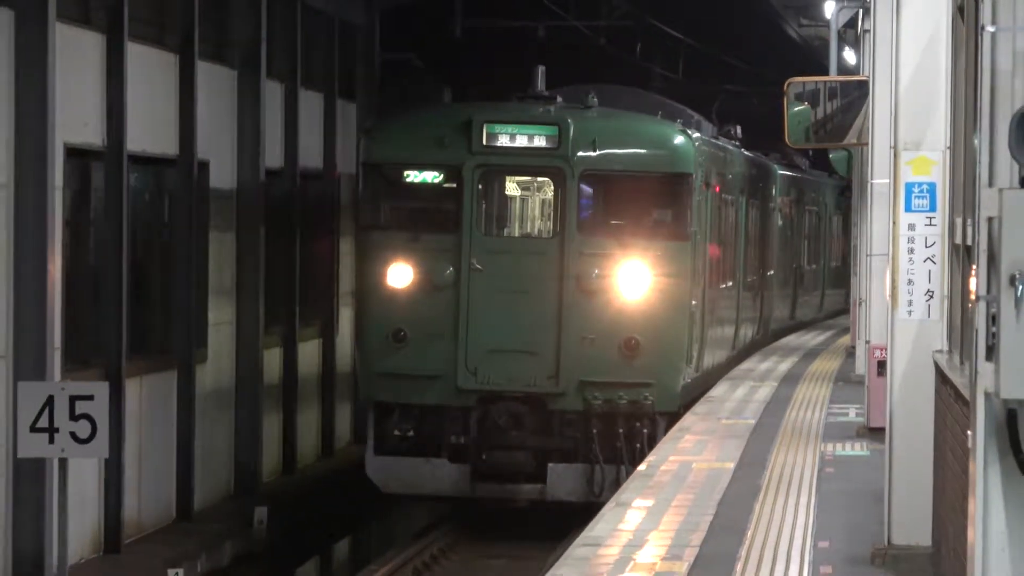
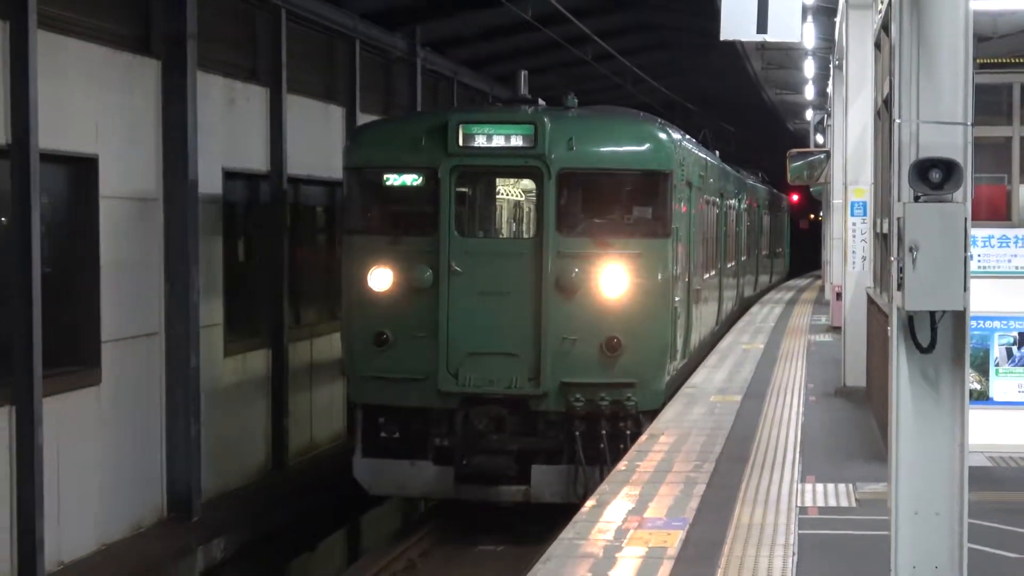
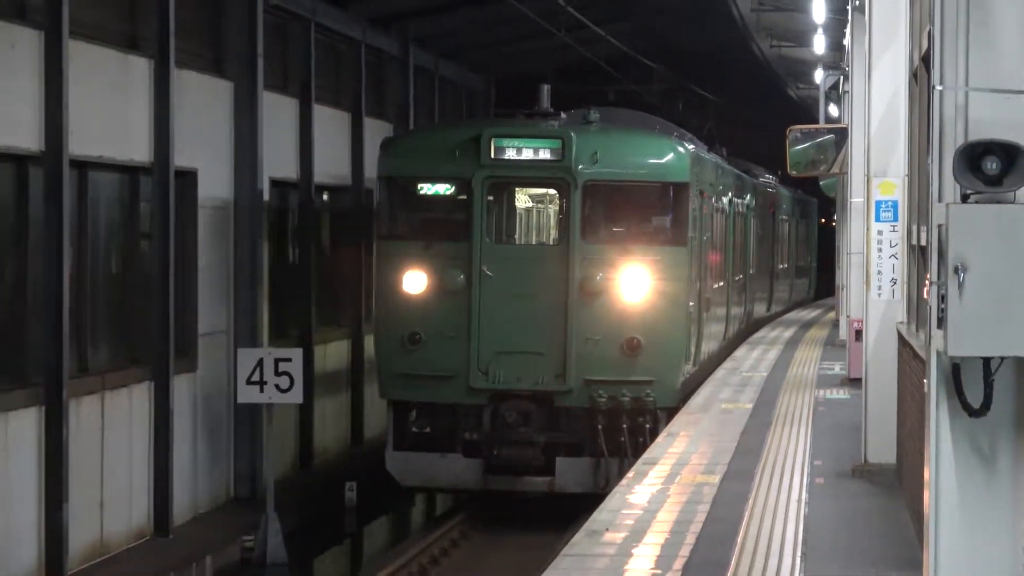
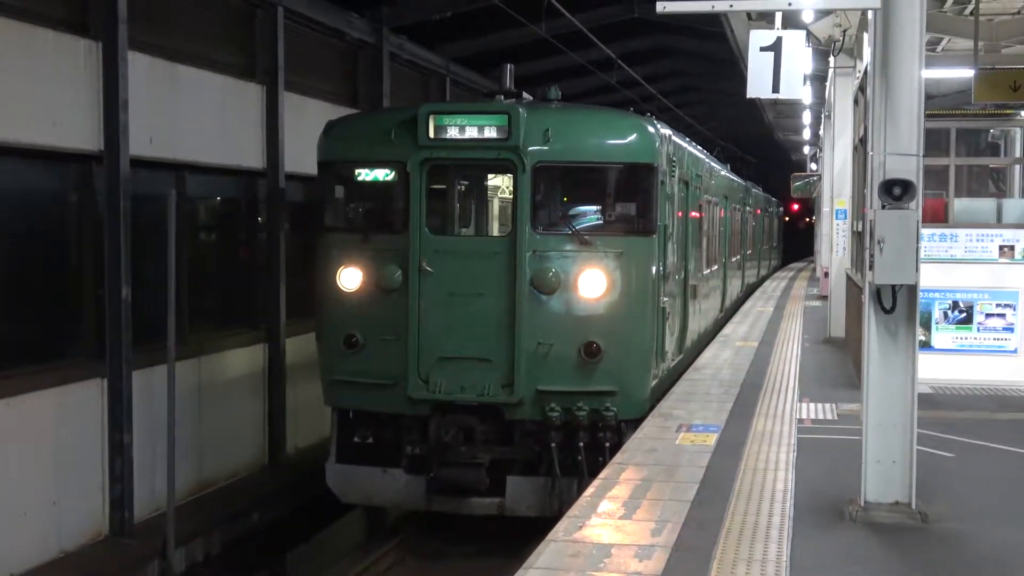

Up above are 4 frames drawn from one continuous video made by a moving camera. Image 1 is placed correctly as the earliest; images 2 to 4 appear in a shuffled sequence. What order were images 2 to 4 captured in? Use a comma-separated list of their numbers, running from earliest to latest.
3, 2, 4
